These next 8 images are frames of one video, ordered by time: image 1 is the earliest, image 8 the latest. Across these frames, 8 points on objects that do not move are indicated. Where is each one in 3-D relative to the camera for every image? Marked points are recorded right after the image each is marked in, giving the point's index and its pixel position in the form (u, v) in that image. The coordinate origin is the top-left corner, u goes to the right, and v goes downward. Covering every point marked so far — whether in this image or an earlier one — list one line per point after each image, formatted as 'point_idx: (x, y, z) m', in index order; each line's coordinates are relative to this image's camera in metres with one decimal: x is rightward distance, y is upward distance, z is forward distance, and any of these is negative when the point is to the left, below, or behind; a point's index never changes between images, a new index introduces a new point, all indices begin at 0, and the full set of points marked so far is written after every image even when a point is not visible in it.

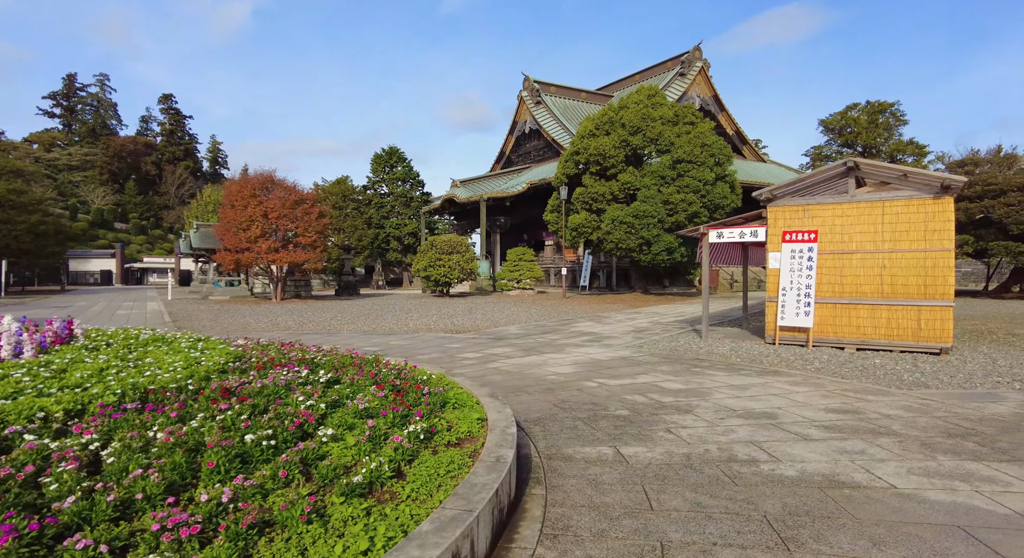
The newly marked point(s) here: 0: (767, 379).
0: (+2.5, -1.0, +6.1) m
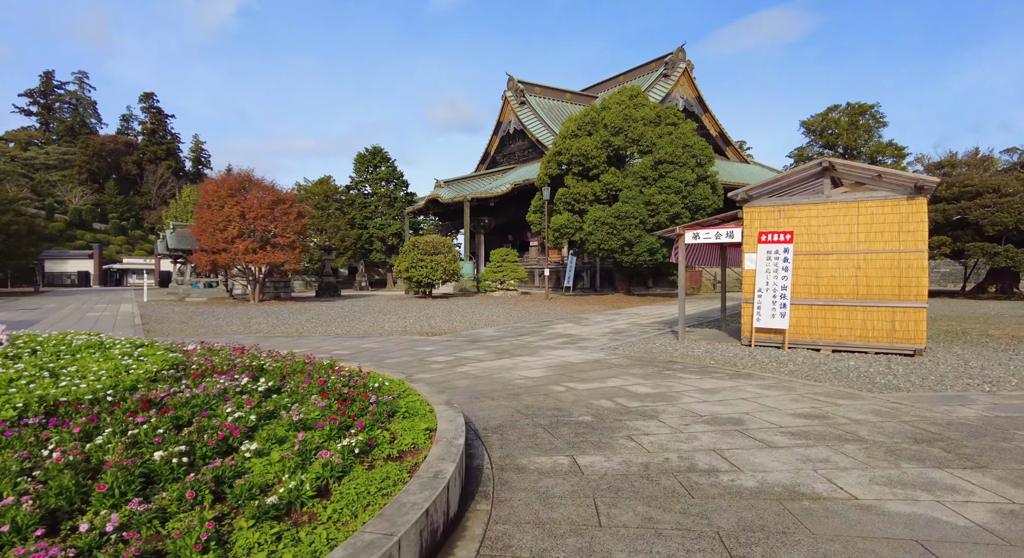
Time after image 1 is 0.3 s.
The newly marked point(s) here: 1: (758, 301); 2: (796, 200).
0: (+2.2, -1.0, +6.1) m
1: (+3.6, -0.3, +9.1) m
2: (+4.1, +1.2, +8.9) m
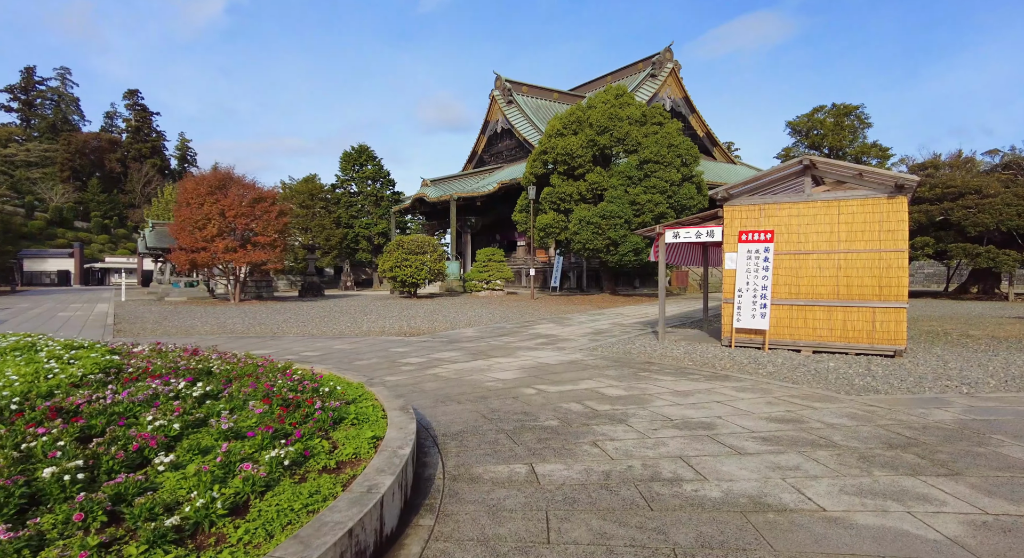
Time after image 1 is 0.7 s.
0: (+1.9, -1.0, +5.9) m
1: (+3.3, -0.3, +8.9) m
2: (+3.8, +1.2, +8.8) m
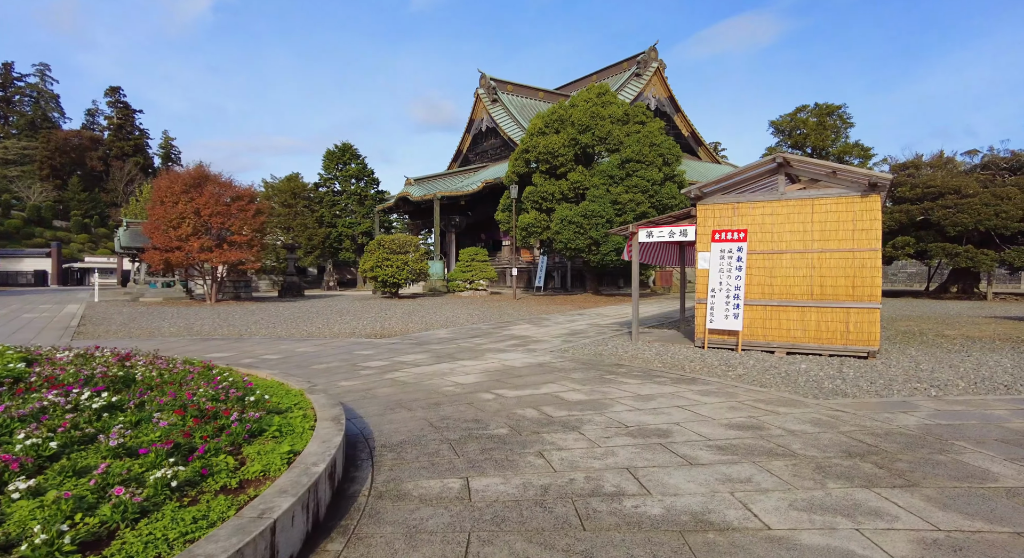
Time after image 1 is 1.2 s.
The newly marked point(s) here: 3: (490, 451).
0: (+1.6, -1.0, +5.8) m
1: (+2.9, -0.3, +8.8) m
2: (+3.4, +1.2, +8.7) m
3: (-0.1, -1.0, +3.6) m
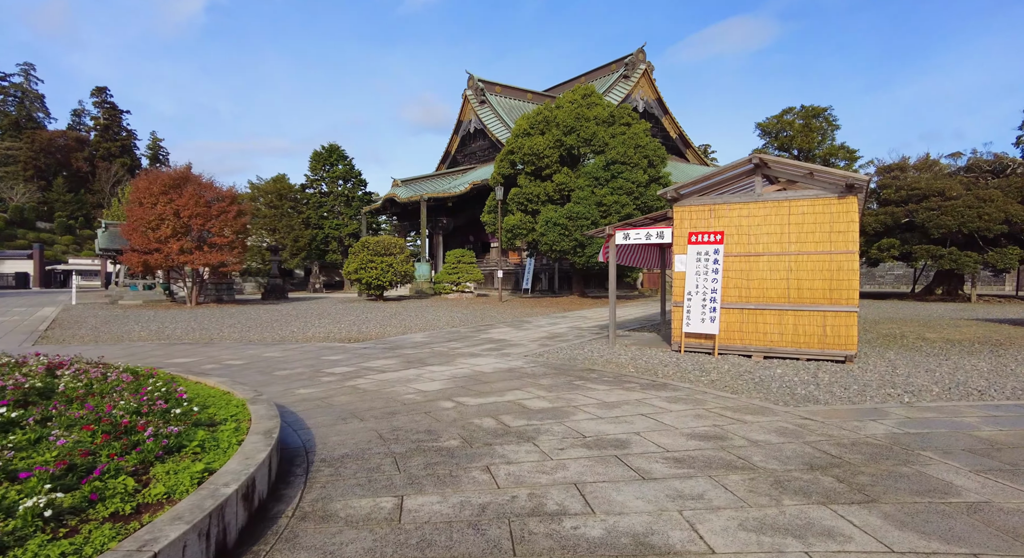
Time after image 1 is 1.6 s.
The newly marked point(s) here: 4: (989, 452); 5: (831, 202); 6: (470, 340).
0: (+1.2, -1.1, +5.6) m
1: (+2.5, -0.4, +8.7) m
2: (+3.0, +1.1, +8.6) m
3: (-0.4, -1.0, +3.4) m
4: (+3.0, -1.1, +3.9) m
5: (+4.1, +1.0, +8.0) m
6: (-0.7, -1.0, +10.4) m
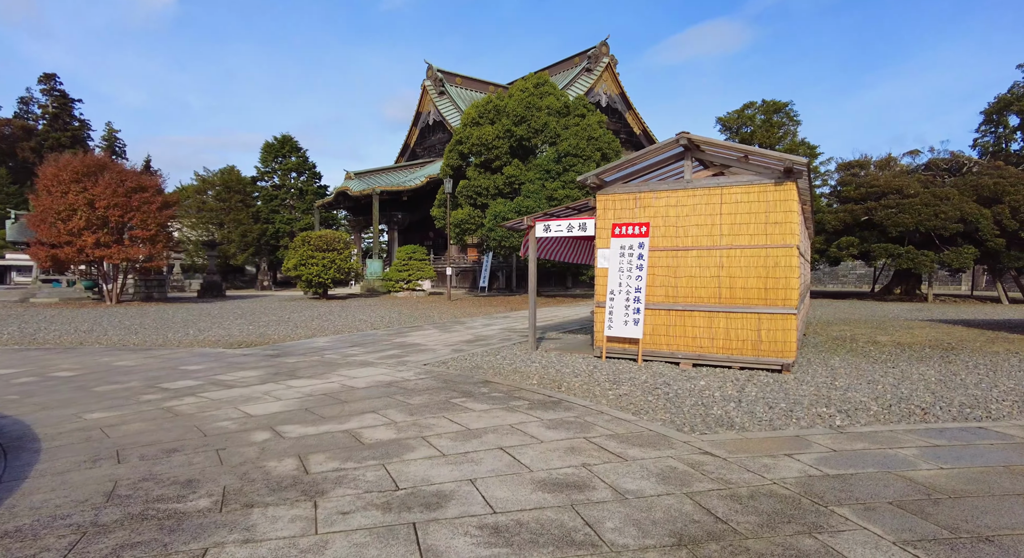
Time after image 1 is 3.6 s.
0: (+0.1, -1.0, +4.6) m
1: (+1.2, -0.3, +7.7) m
2: (+1.8, +1.1, +7.6) m
3: (-1.4, -1.0, +2.3) m
4: (+2.0, -1.1, +2.9) m
5: (+2.9, +1.0, +7.1) m
6: (-2.0, -1.0, +9.3) m
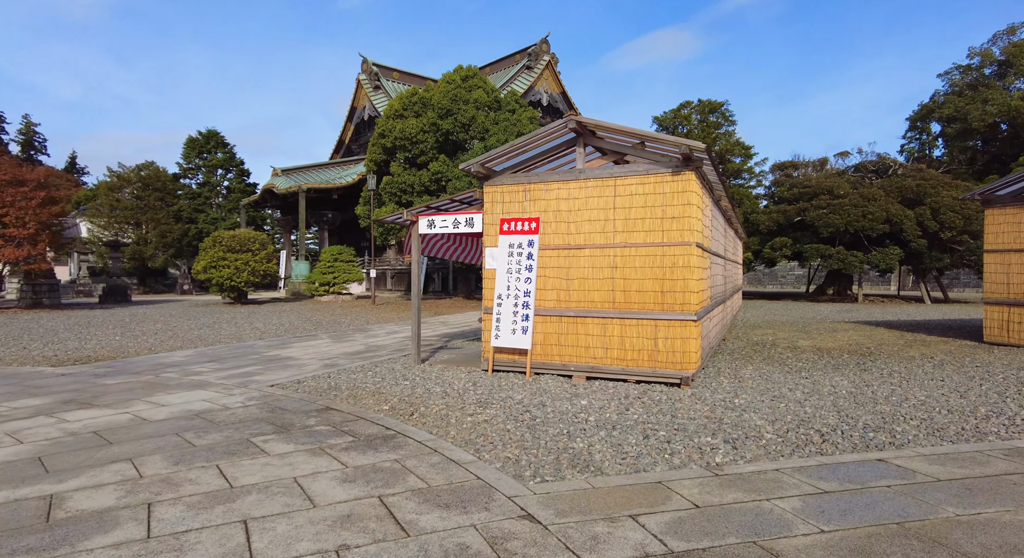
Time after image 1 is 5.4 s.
0: (-1.1, -1.1, +3.6) m
1: (-0.2, -0.4, +6.8) m
2: (+0.4, +1.1, +6.7) m
3: (-2.4, -1.1, +1.2) m
4: (+0.9, -1.1, +2.1) m
5: (+1.6, +1.0, +6.3) m
6: (-3.5, -1.0, +8.1) m
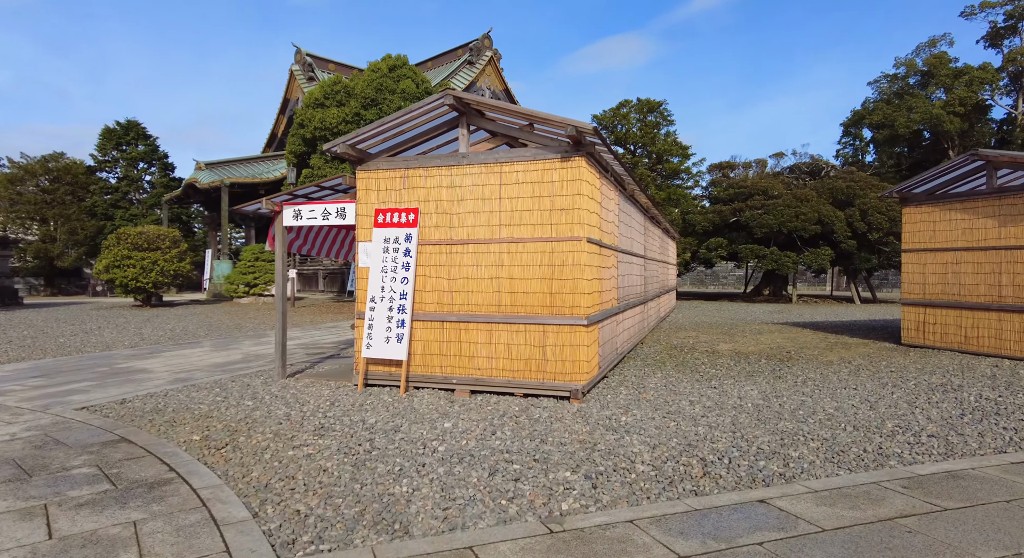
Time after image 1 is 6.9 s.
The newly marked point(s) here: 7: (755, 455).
0: (-2.0, -1.1, +2.6) m
1: (-1.4, -0.4, +5.9) m
2: (-0.9, +1.1, +5.9) m
3: (-3.2, -1.1, +0.2) m
4: (0.0, -1.1, +1.3) m
5: (+0.4, +1.0, +5.5) m
6: (-4.9, -1.0, +6.9) m
7: (+1.6, -1.1, +4.0) m
